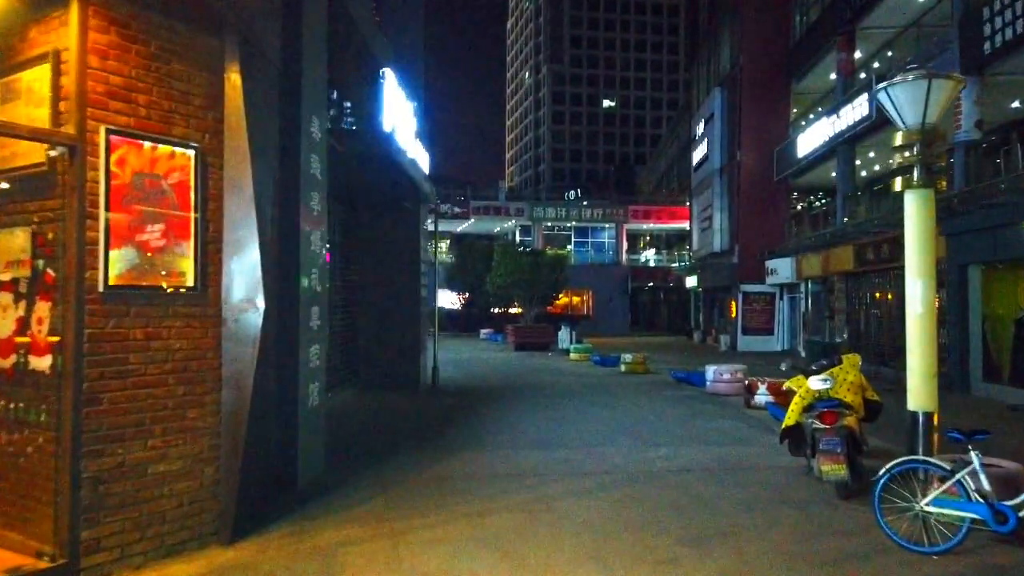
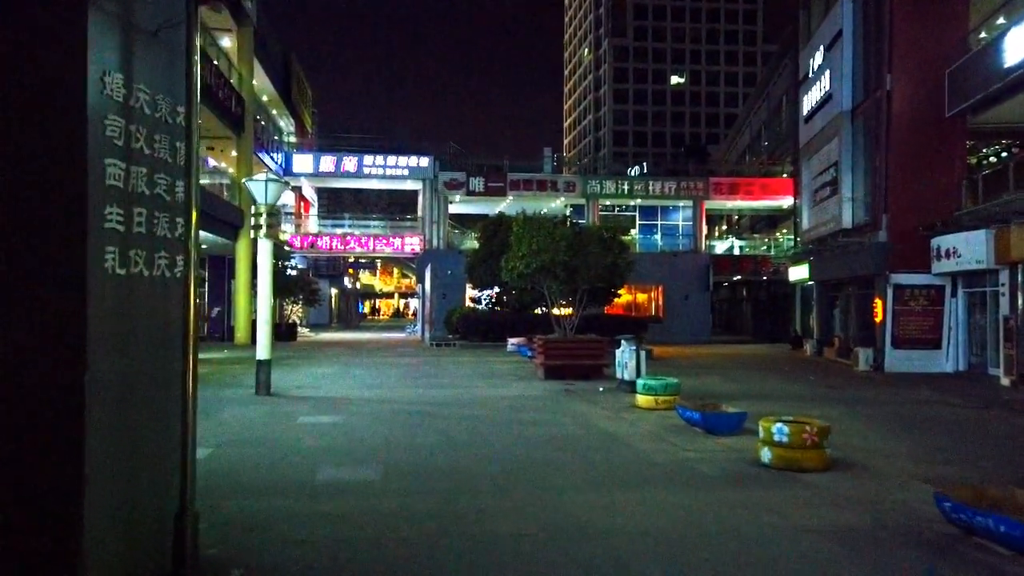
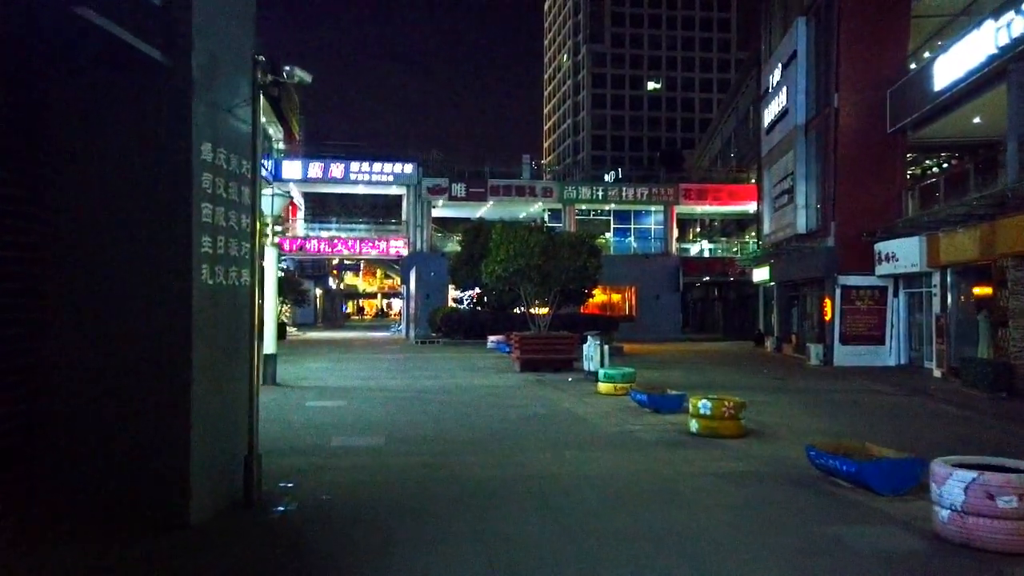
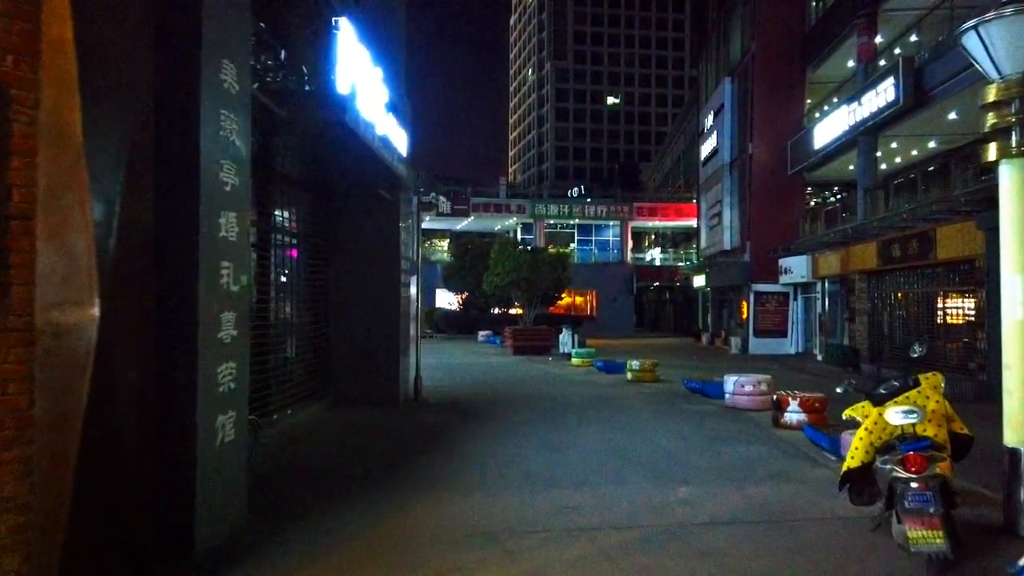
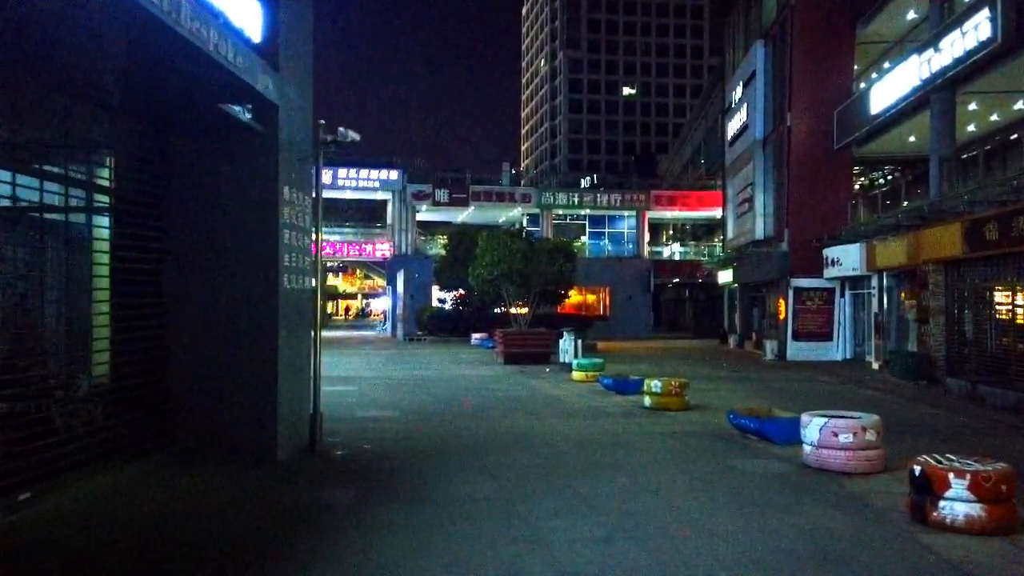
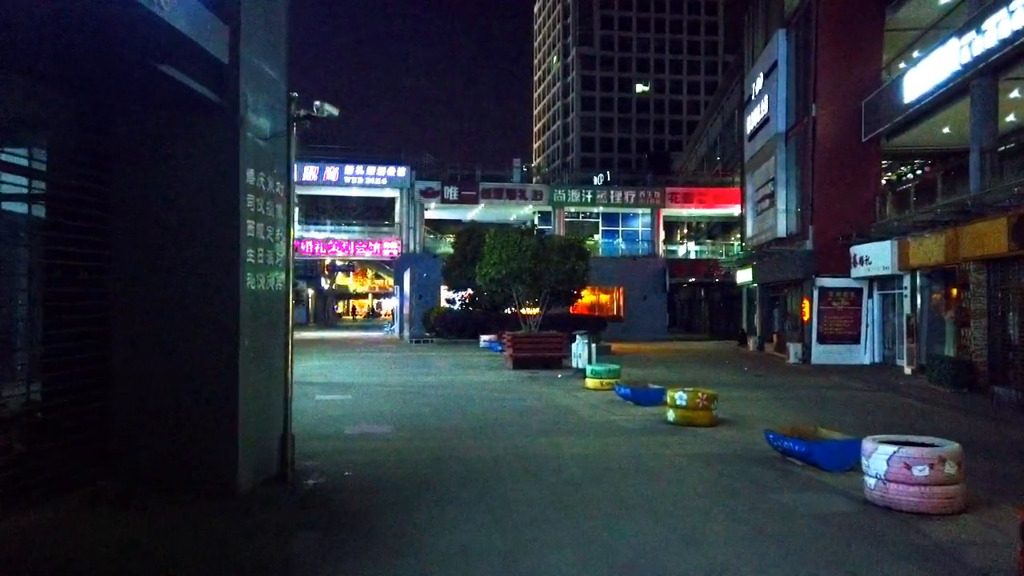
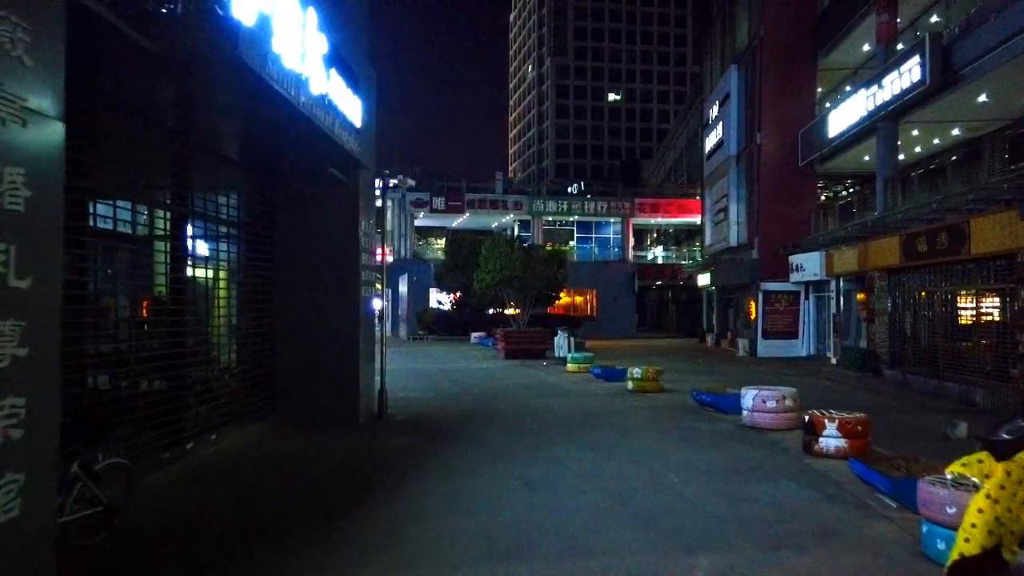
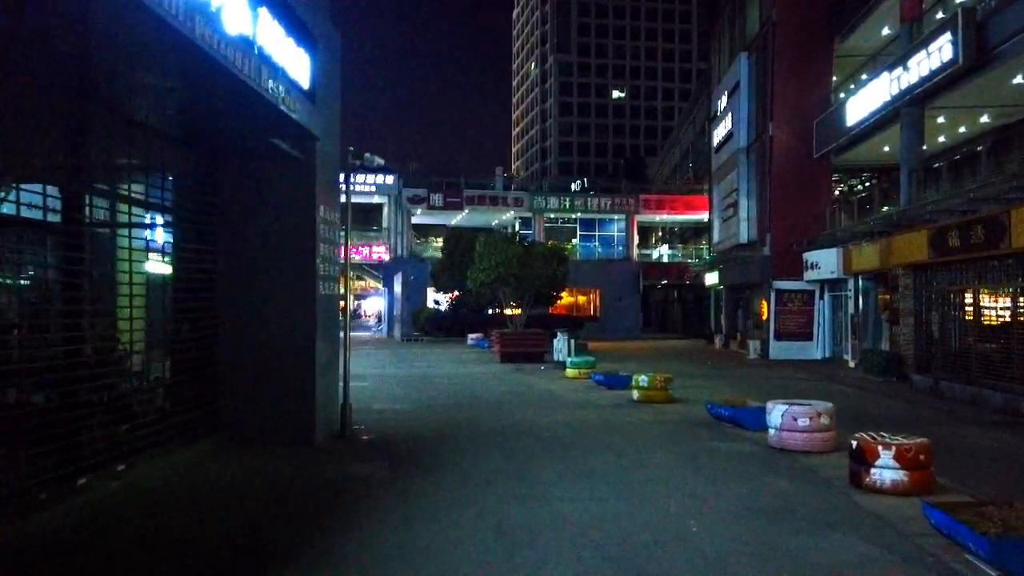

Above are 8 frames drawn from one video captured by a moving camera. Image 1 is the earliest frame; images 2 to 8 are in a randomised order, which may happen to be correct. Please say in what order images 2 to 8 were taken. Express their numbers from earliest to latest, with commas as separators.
4, 7, 8, 5, 6, 3, 2
